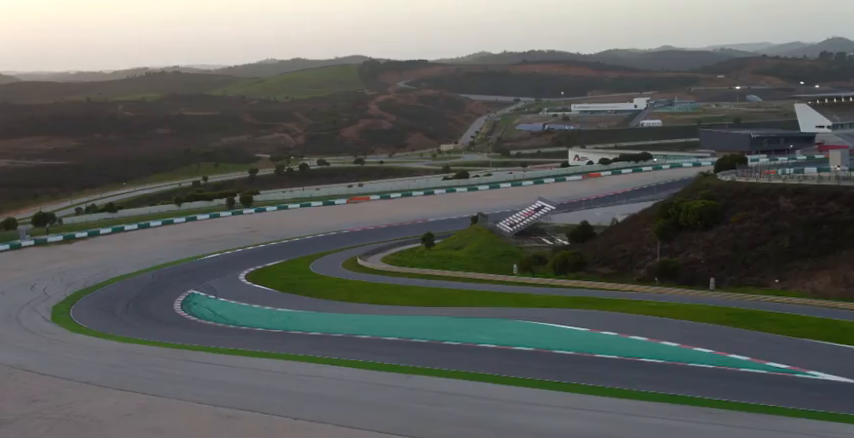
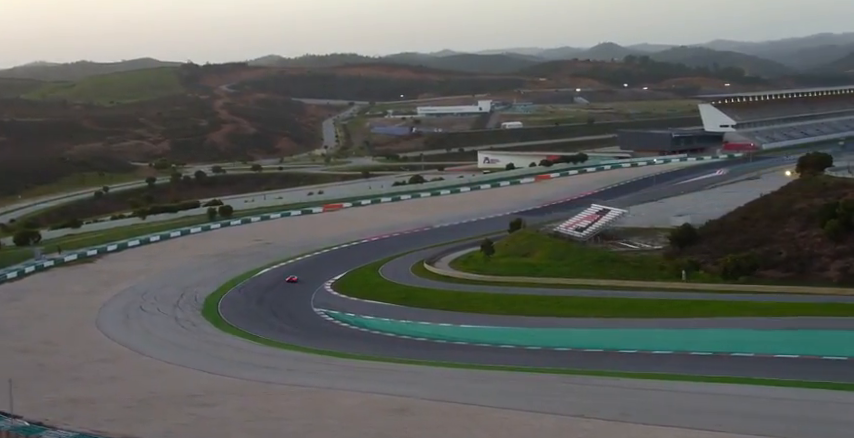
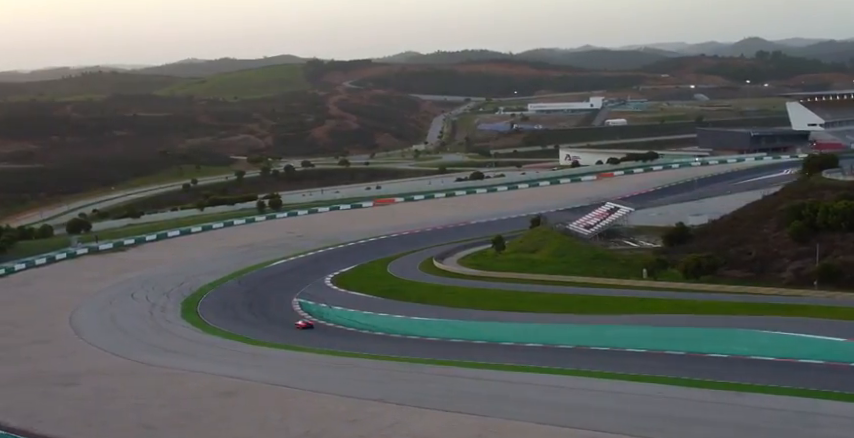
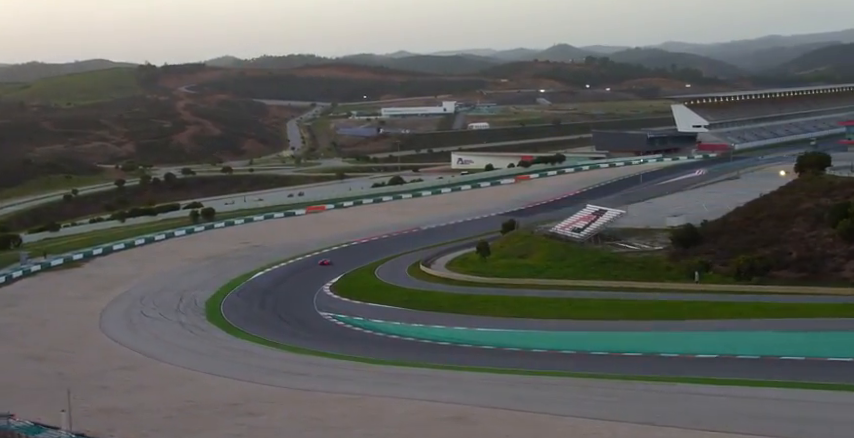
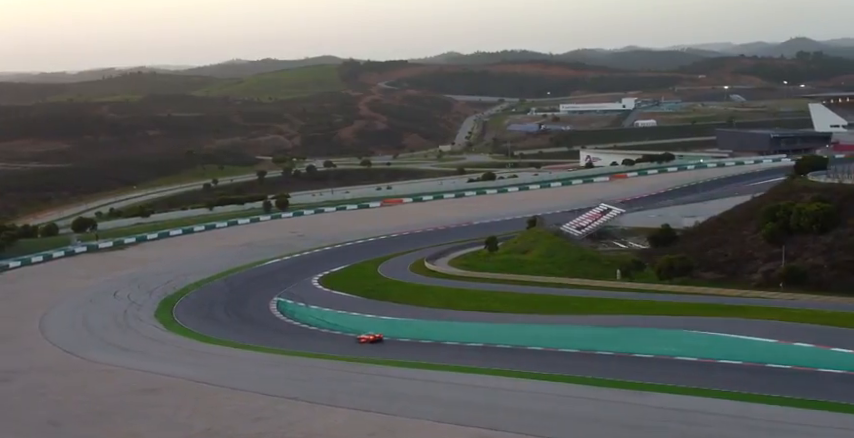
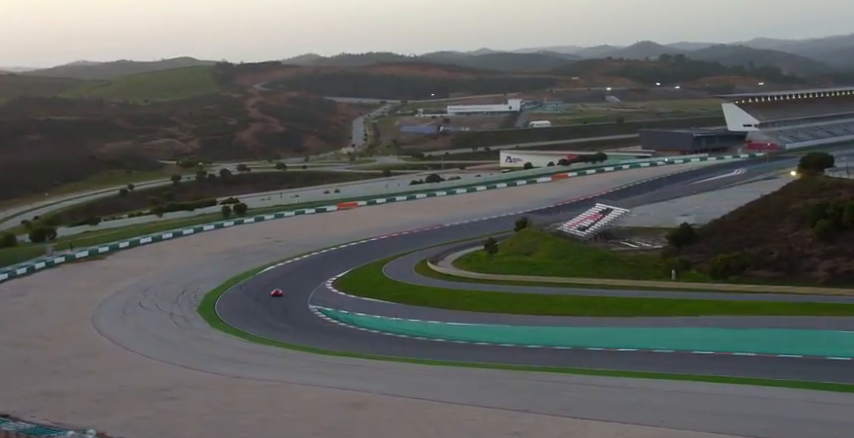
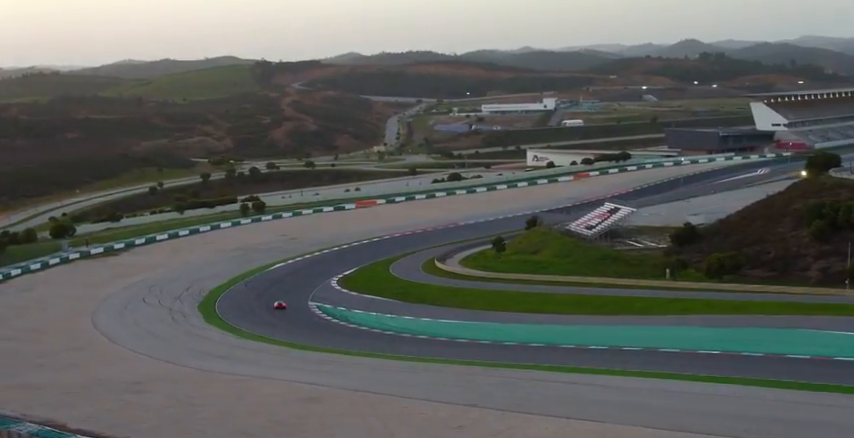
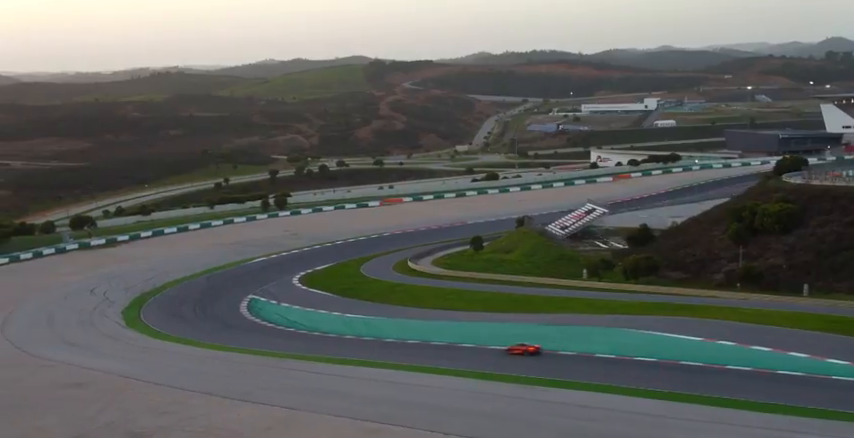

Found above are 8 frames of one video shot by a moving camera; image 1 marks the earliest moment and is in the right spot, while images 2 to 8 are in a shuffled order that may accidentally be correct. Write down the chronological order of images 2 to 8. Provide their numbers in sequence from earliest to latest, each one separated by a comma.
8, 5, 3, 7, 6, 2, 4
